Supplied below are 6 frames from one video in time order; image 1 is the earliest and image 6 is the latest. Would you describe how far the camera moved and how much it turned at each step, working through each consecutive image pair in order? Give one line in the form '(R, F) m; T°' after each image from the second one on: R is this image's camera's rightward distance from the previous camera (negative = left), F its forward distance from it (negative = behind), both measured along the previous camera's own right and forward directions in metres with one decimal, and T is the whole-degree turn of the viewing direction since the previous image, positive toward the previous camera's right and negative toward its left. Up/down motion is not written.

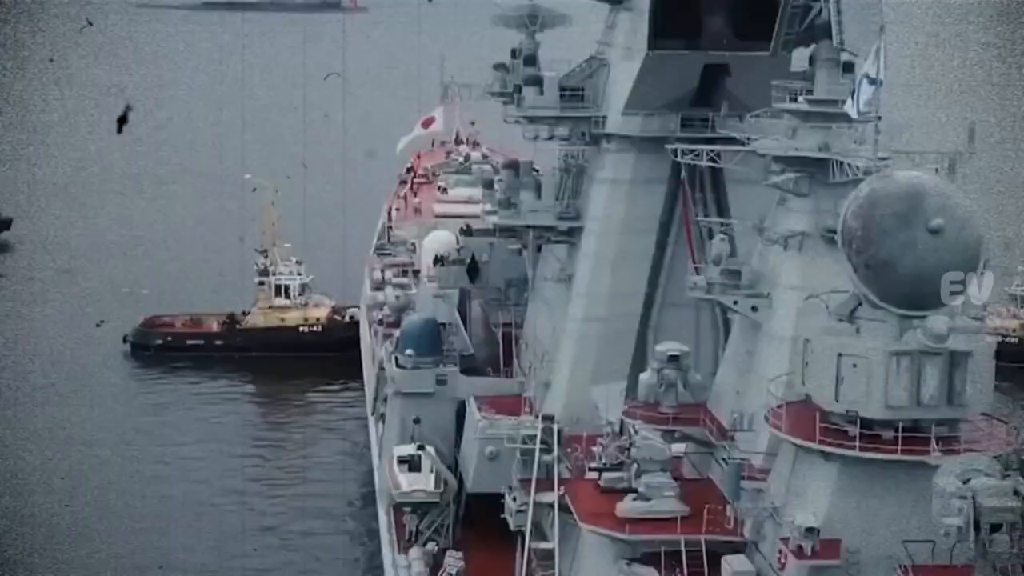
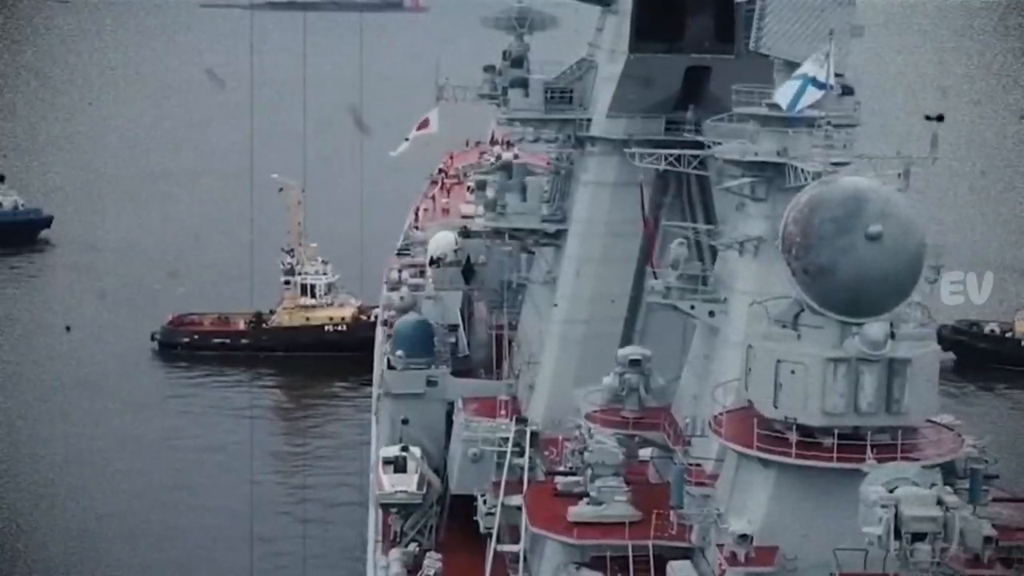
(+0.4, 0.0) m; -2°
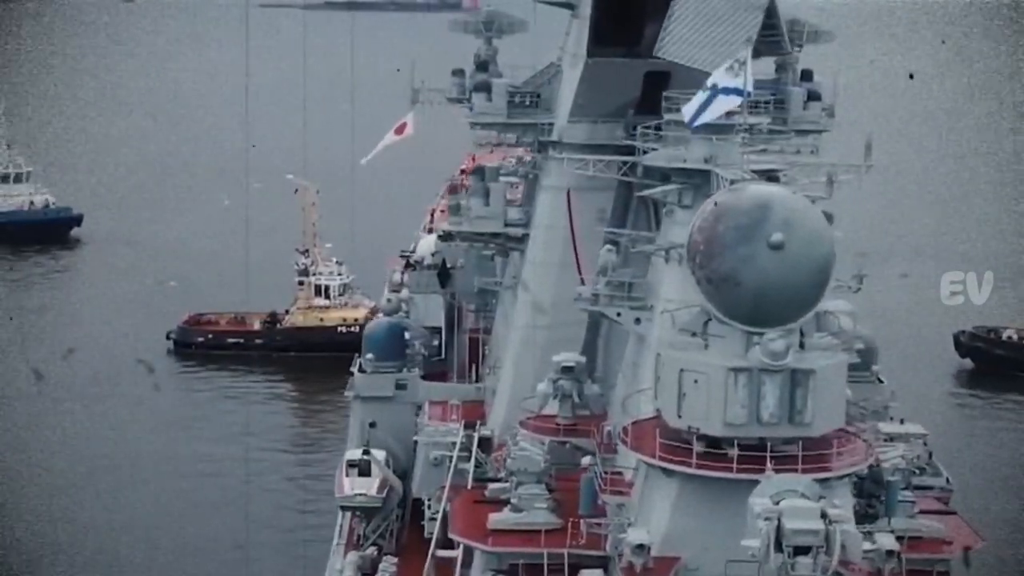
(+0.5, 0.0) m; -1°
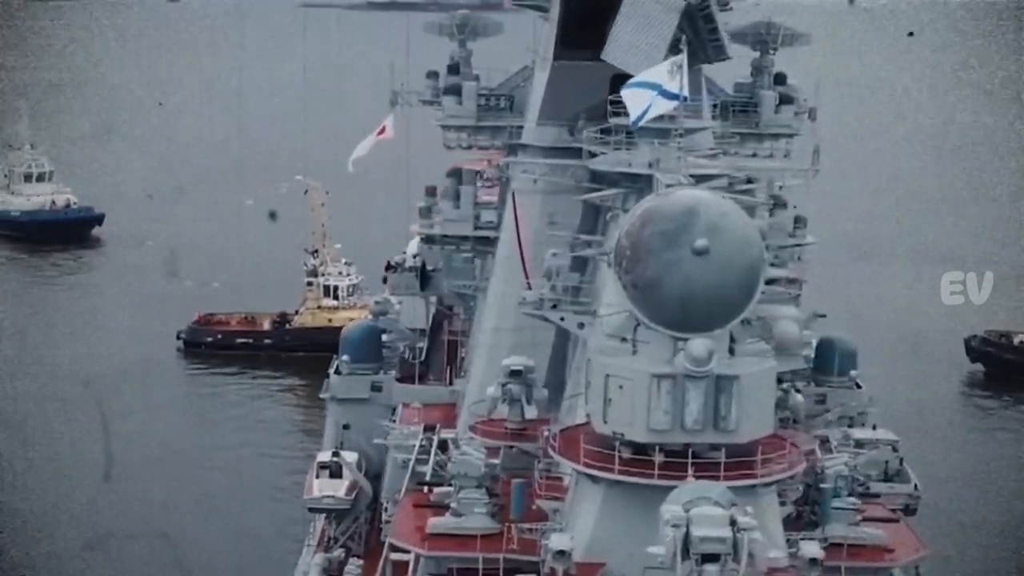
(+0.4, 0.0) m; -1°
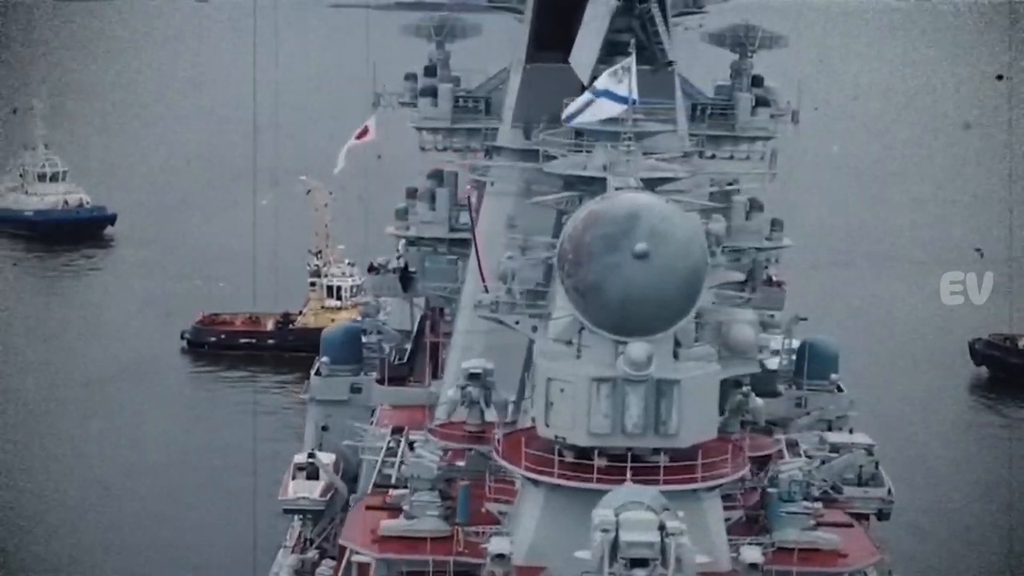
(+0.3, 0.0) m; -1°
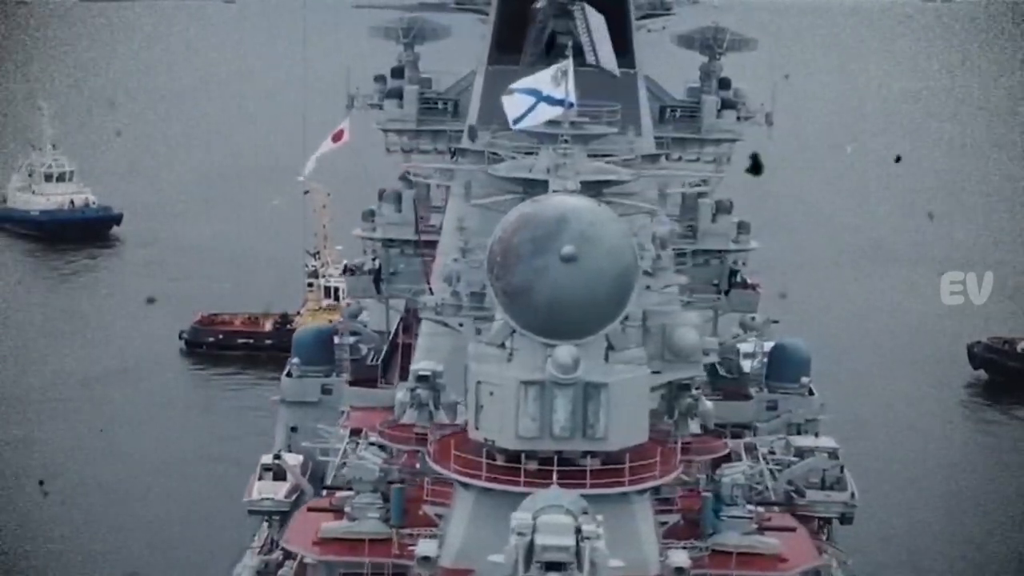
(+0.3, 0.0) m; 0°
